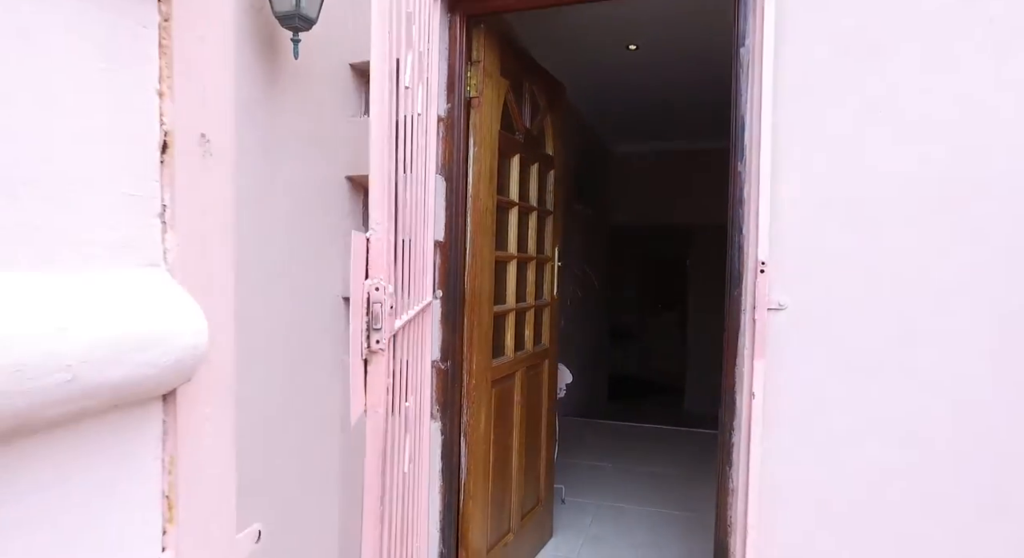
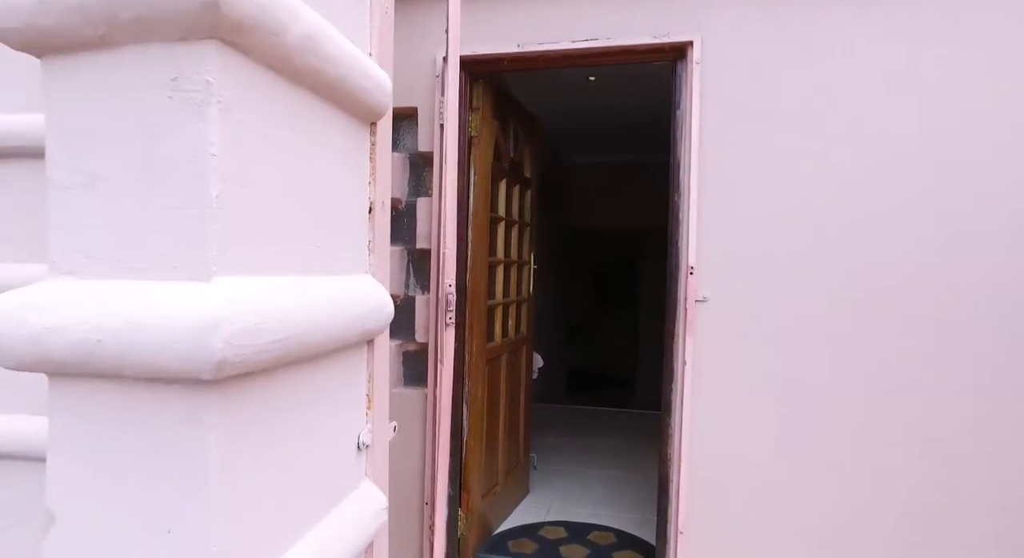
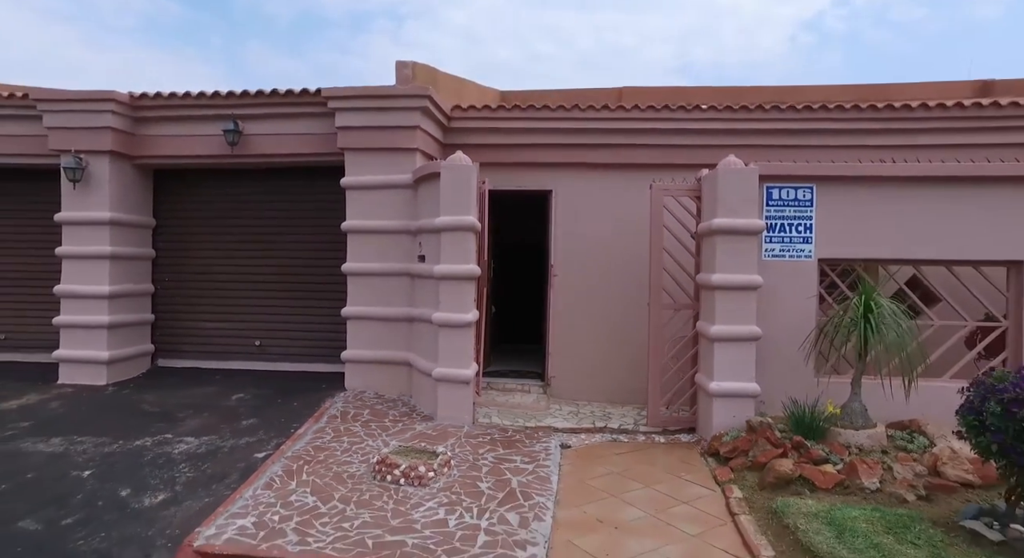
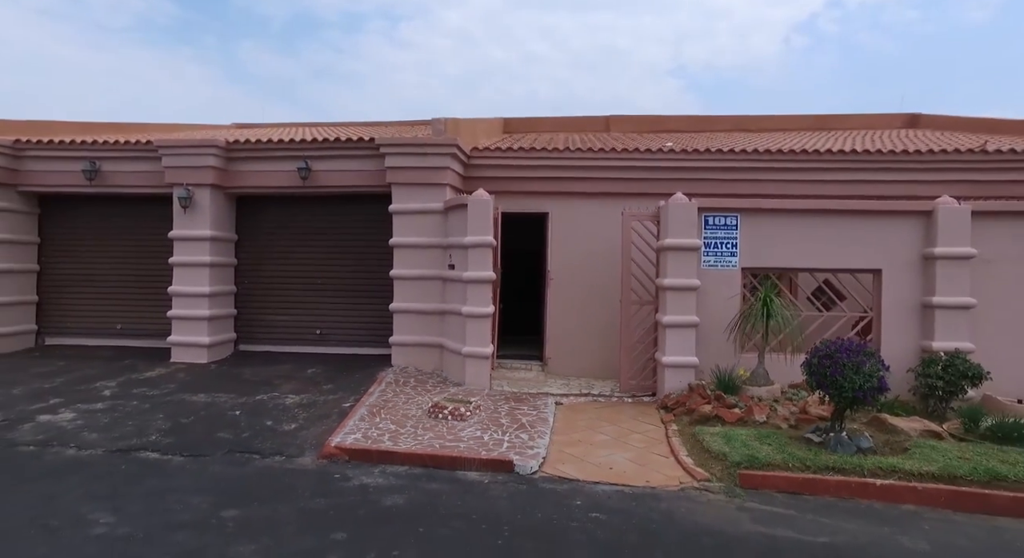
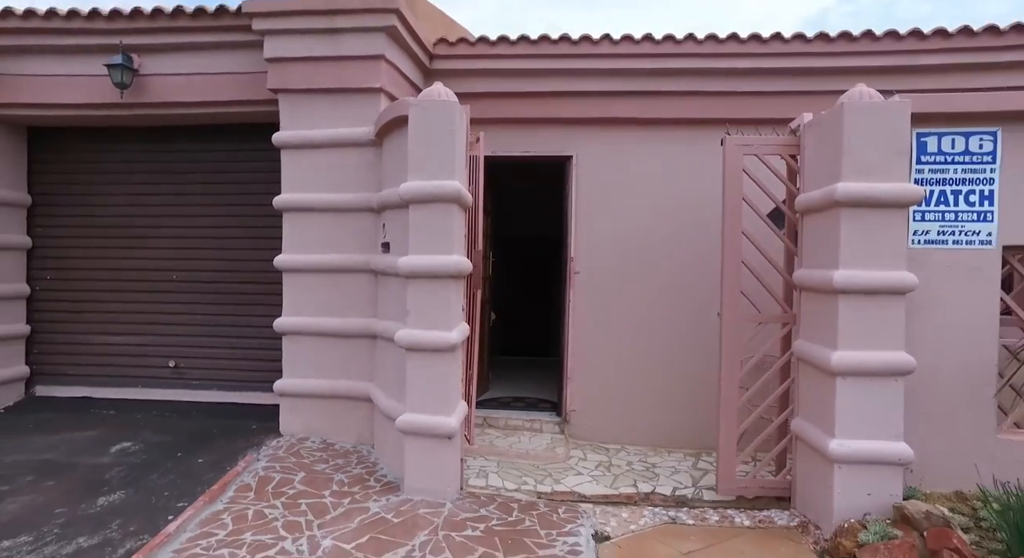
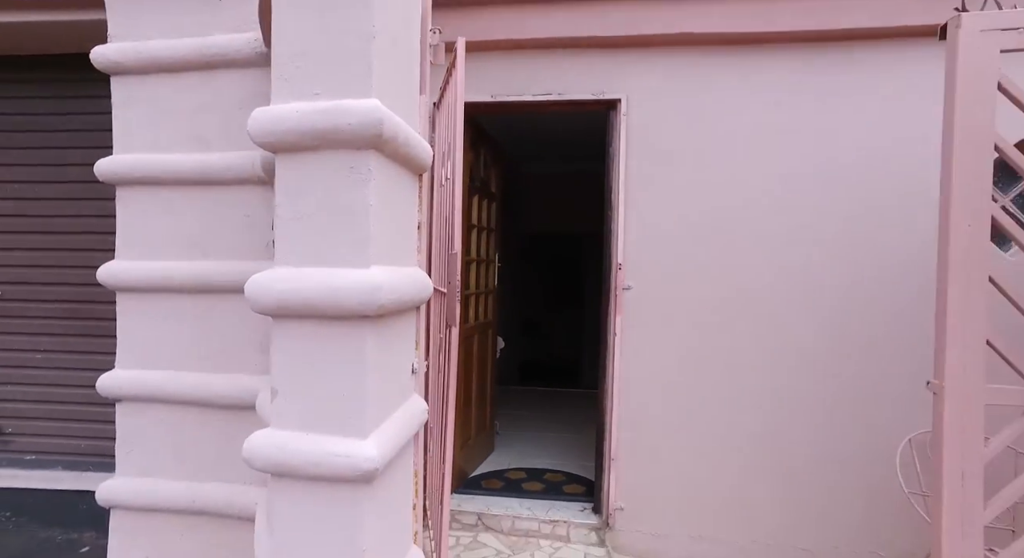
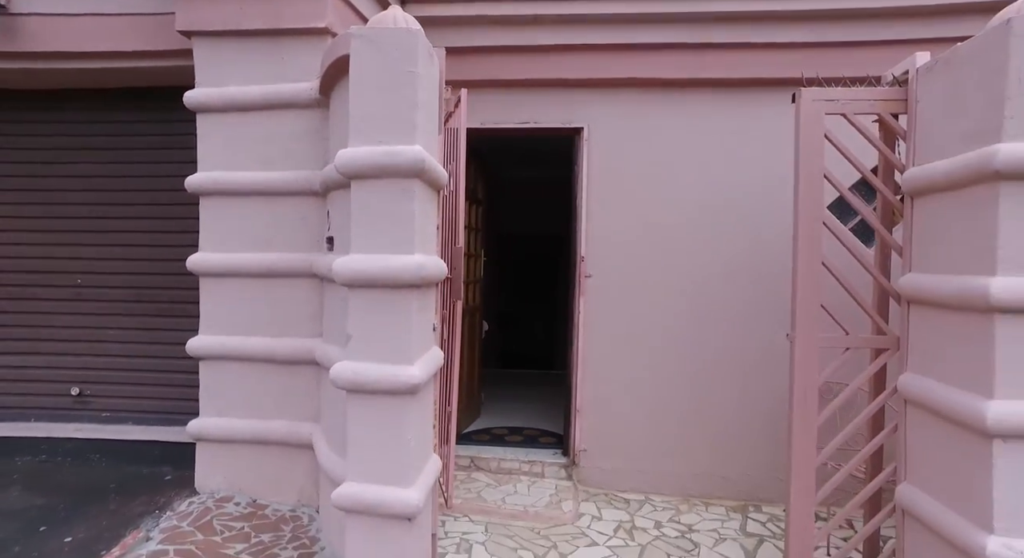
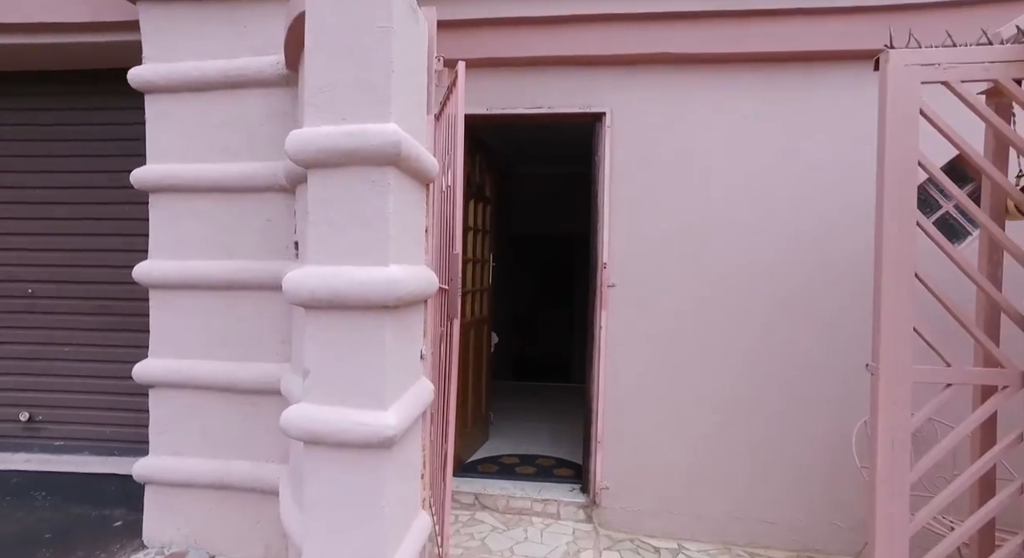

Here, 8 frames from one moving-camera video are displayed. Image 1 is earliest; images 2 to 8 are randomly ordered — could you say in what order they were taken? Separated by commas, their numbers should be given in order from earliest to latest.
2, 6, 8, 7, 5, 3, 4
